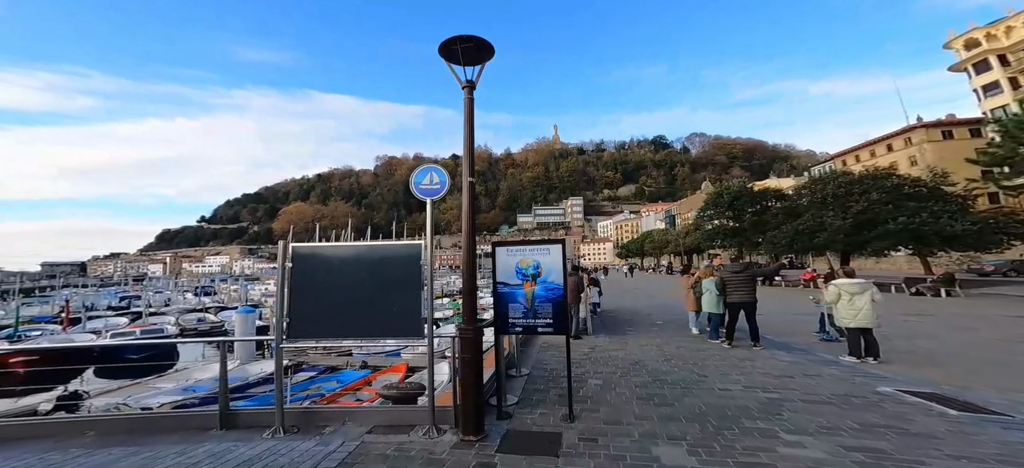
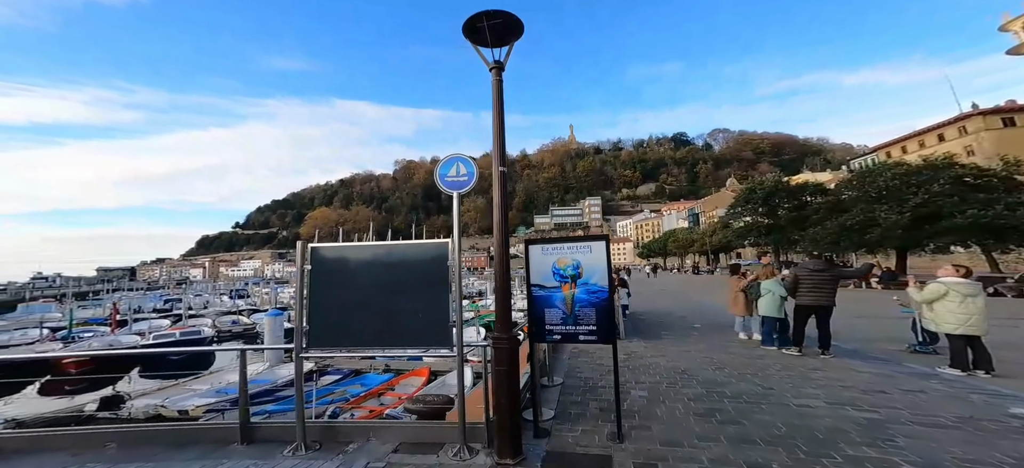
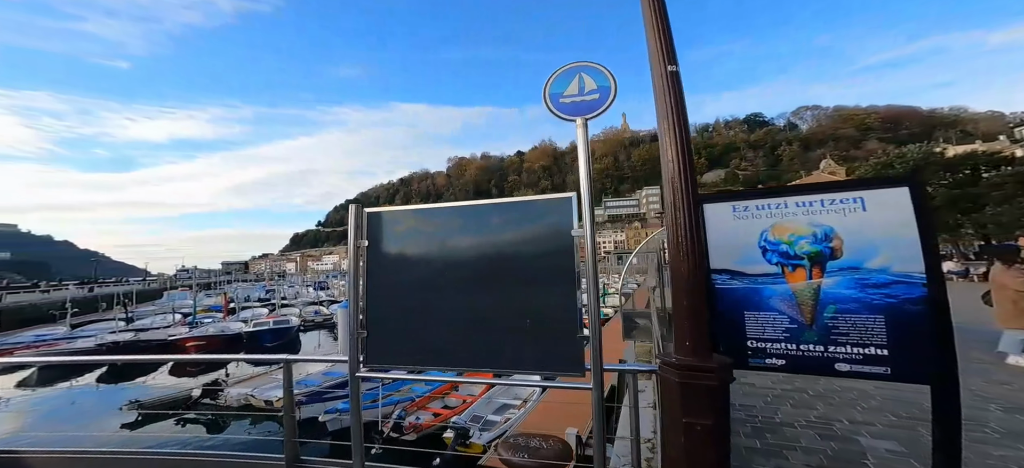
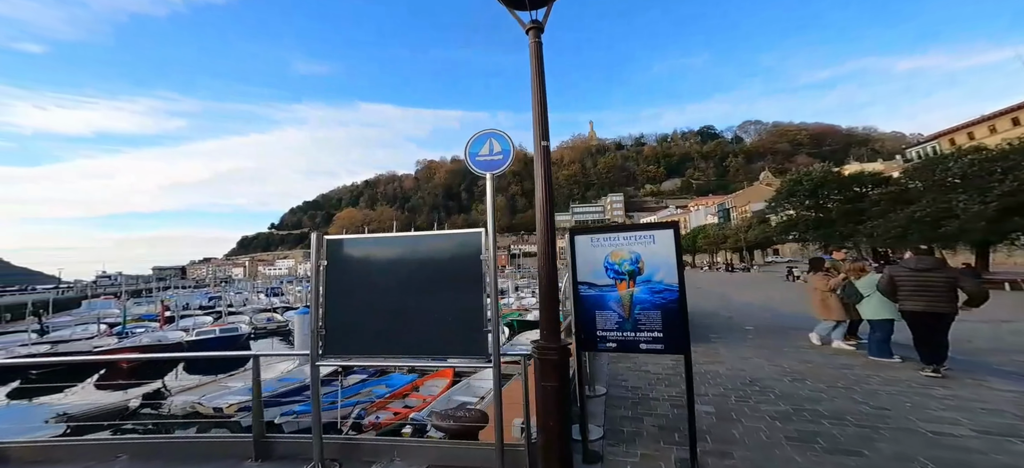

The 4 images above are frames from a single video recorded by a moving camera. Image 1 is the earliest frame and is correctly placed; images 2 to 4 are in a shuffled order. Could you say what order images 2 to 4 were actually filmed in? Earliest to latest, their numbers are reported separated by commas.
2, 4, 3
